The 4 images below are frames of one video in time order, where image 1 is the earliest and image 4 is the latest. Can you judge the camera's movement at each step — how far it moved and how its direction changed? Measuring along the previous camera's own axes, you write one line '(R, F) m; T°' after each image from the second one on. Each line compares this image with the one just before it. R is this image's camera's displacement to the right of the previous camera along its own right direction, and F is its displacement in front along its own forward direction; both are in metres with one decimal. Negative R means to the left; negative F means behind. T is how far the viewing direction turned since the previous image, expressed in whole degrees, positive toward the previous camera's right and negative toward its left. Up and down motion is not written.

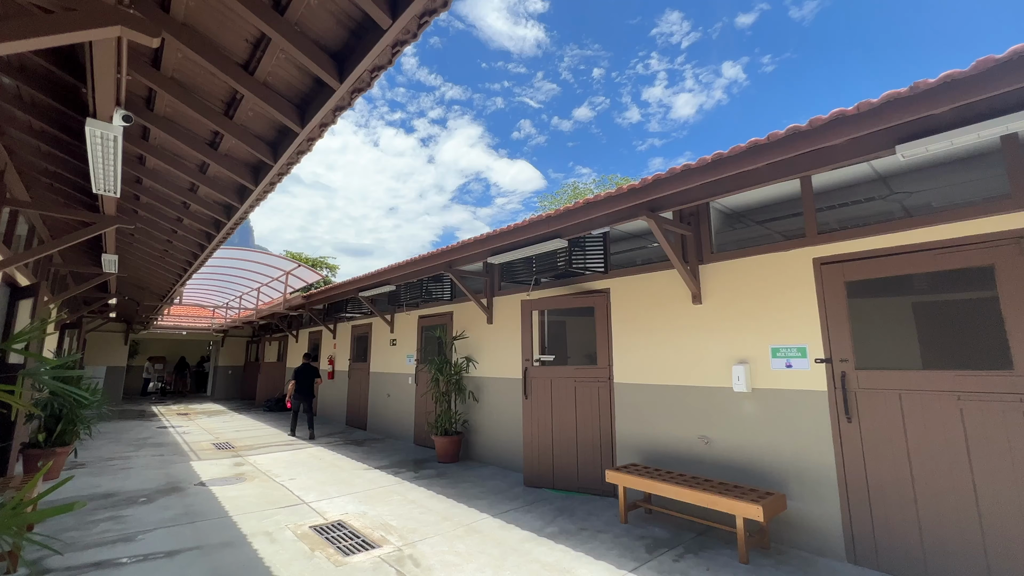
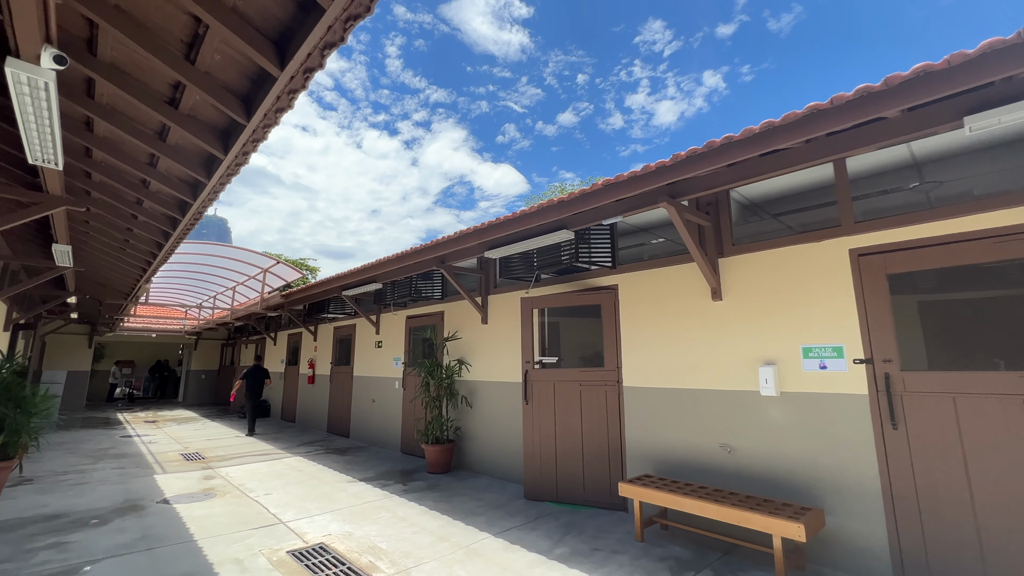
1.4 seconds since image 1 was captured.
(-0.2, +0.4) m; +2°
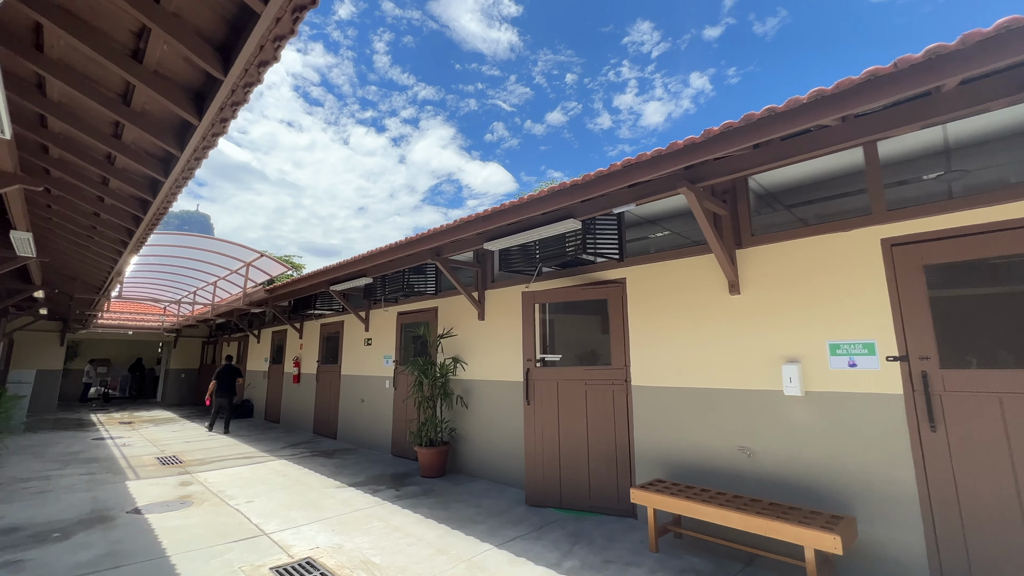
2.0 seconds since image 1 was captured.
(-0.1, +0.3) m; +2°
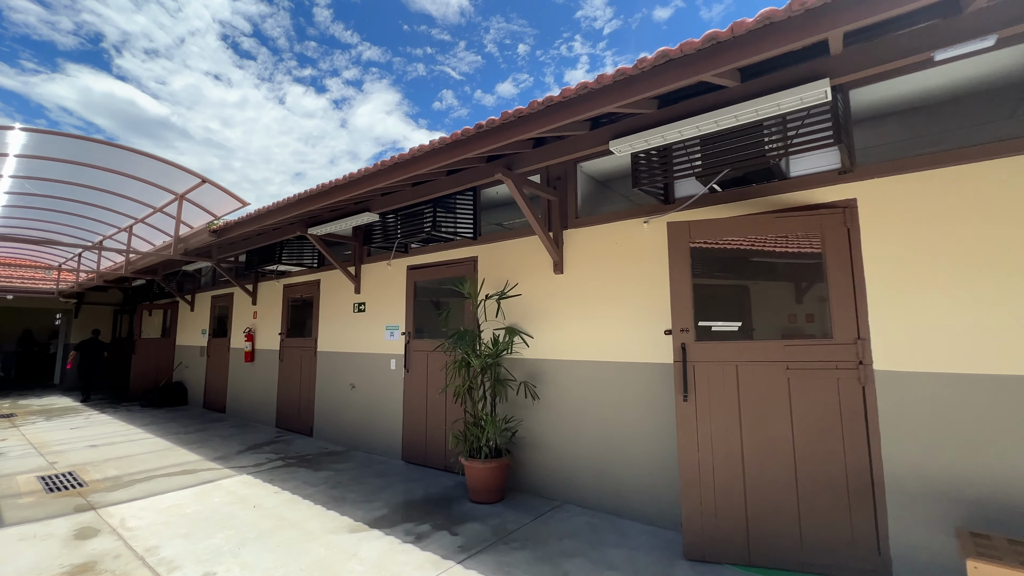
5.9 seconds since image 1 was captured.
(-1.3, +1.9) m; +7°
